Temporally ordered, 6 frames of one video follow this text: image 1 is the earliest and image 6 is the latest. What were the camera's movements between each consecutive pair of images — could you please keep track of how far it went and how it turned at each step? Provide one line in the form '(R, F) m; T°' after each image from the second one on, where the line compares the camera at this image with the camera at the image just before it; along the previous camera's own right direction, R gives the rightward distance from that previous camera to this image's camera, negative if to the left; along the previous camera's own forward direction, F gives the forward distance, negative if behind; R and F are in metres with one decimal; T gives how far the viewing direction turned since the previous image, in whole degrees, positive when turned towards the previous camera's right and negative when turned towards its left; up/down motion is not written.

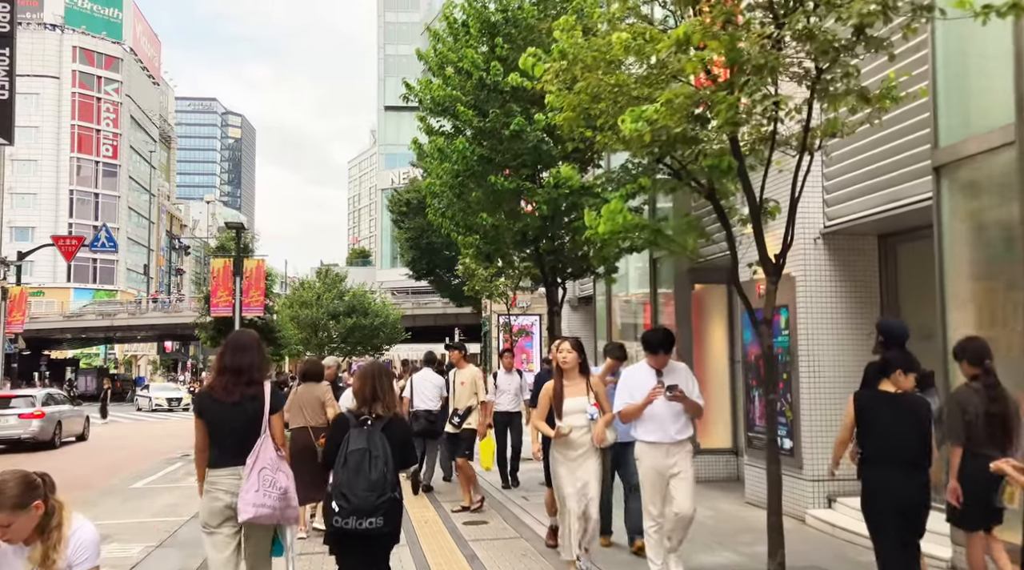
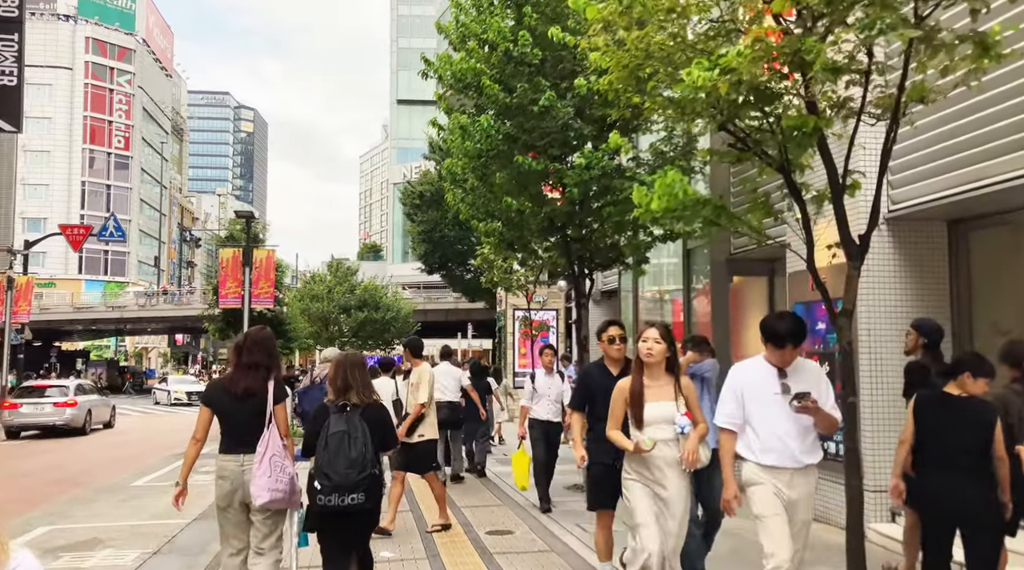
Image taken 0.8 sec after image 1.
(-0.2, +0.7) m; -1°
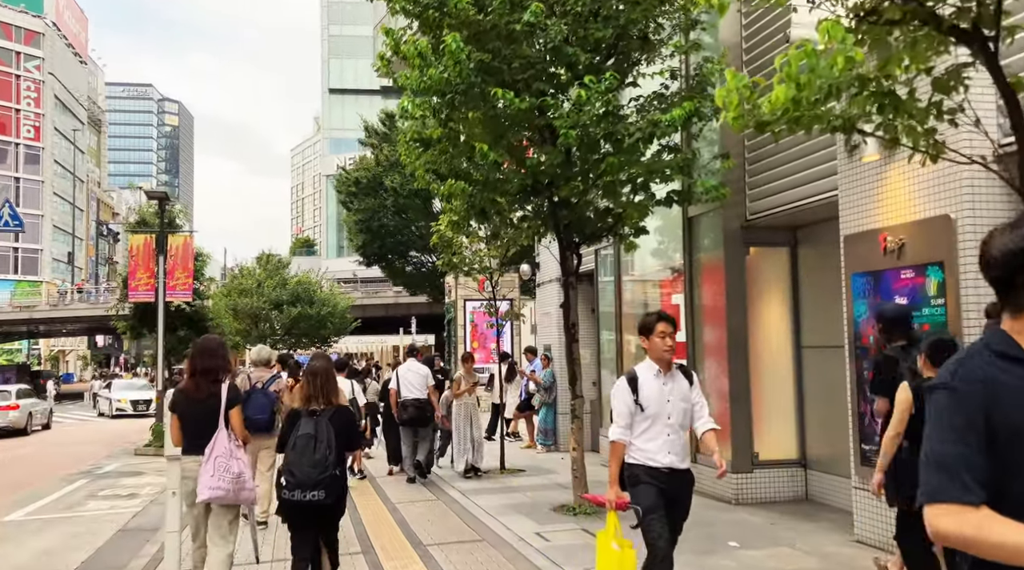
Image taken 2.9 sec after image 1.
(-0.4, +2.1) m; +4°
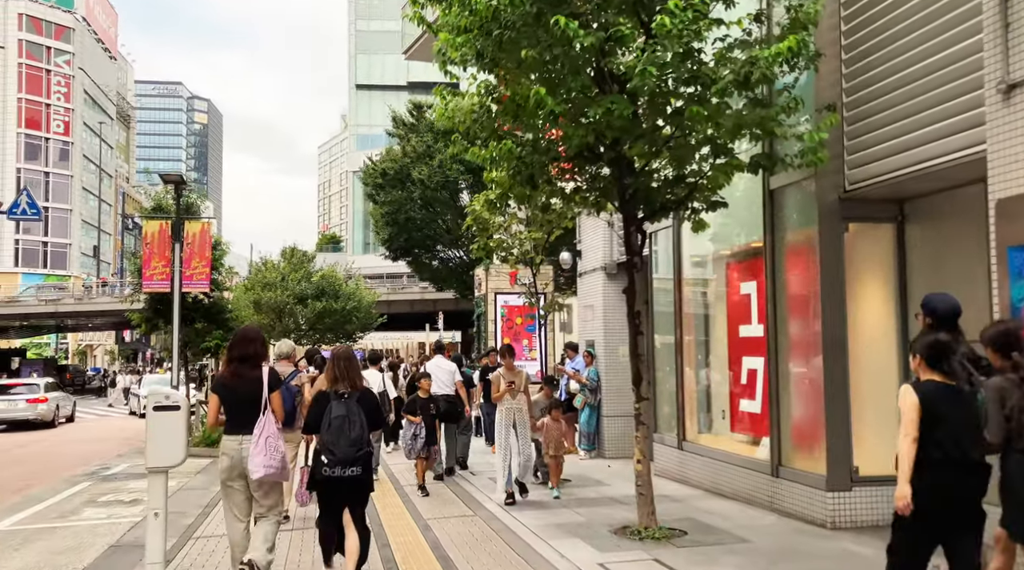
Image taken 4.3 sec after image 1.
(-0.3, +1.3) m; -2°
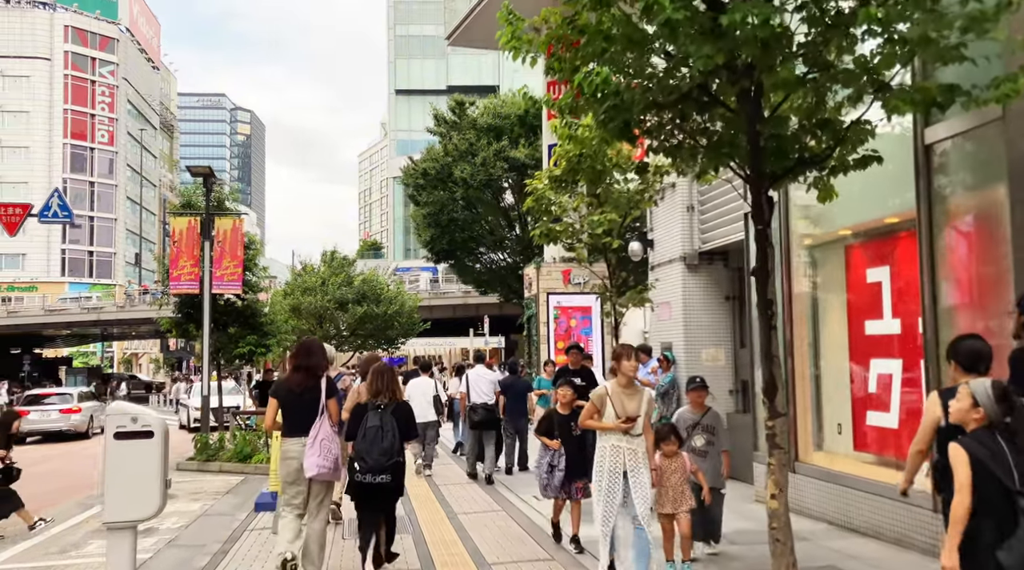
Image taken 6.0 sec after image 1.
(-0.4, +1.7) m; -3°
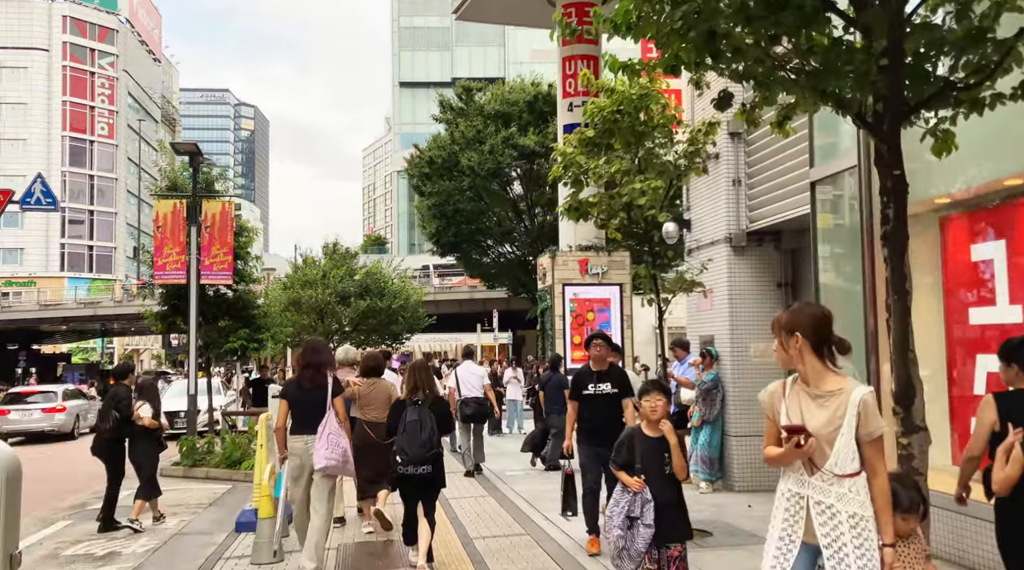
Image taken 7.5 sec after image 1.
(-0.2, +1.5) m; 0°
